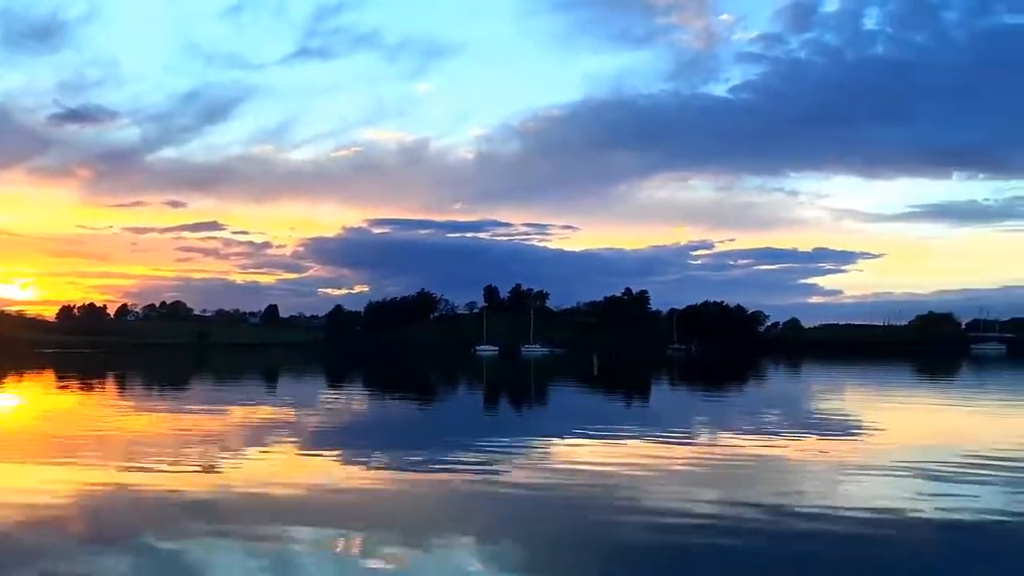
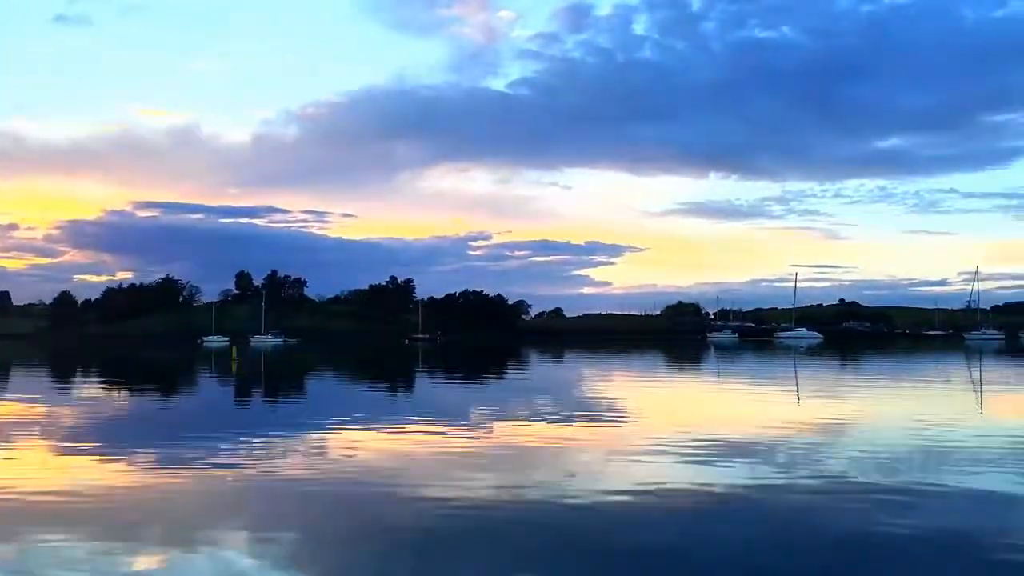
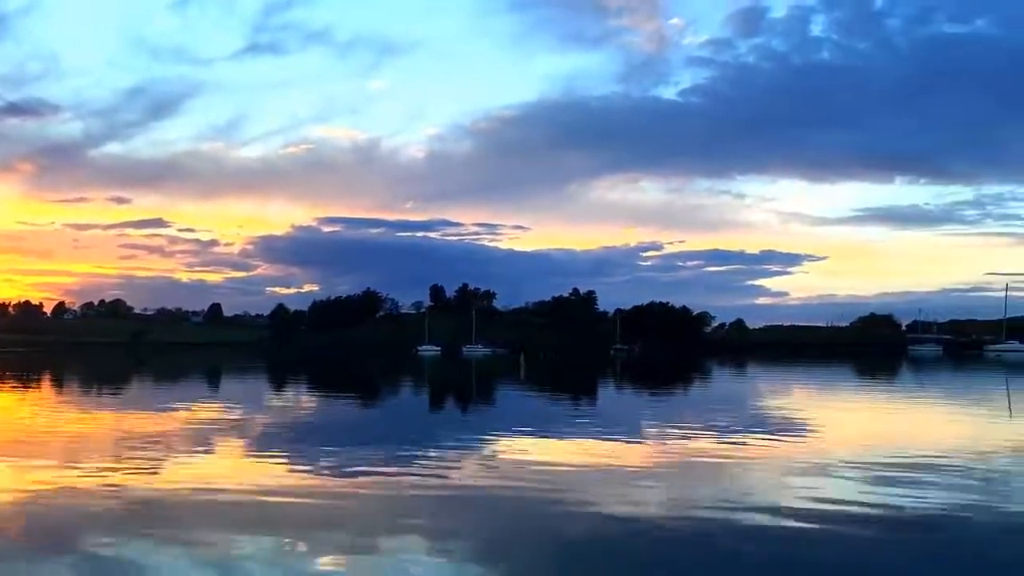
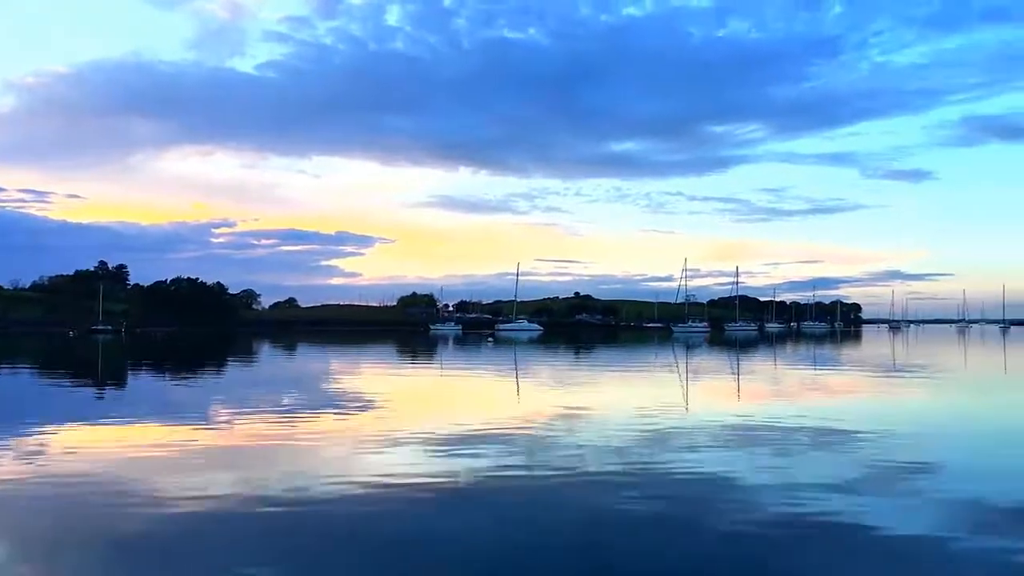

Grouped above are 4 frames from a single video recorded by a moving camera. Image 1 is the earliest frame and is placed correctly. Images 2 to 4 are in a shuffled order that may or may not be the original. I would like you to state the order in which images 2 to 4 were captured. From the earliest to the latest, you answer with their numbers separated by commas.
3, 2, 4
